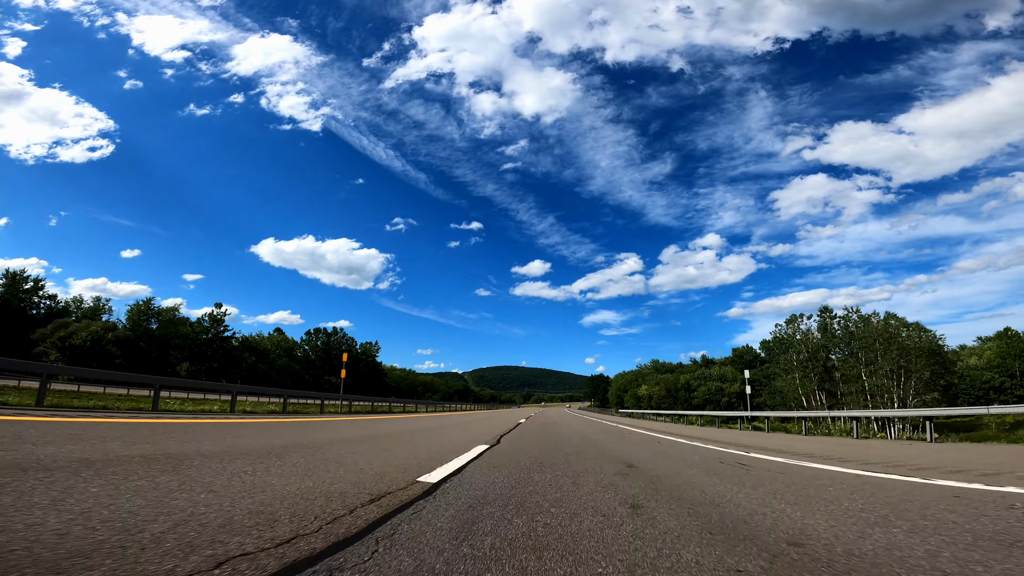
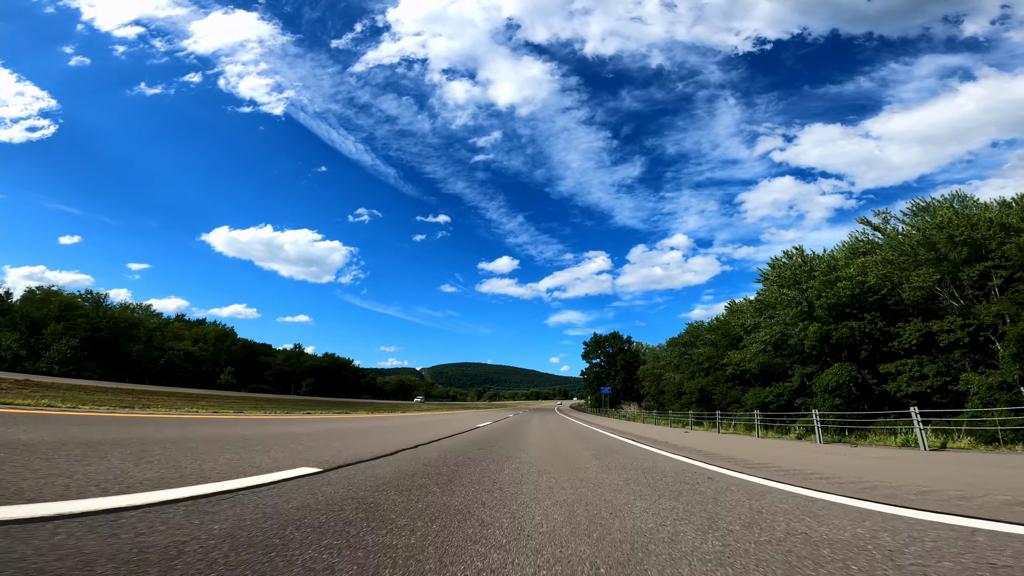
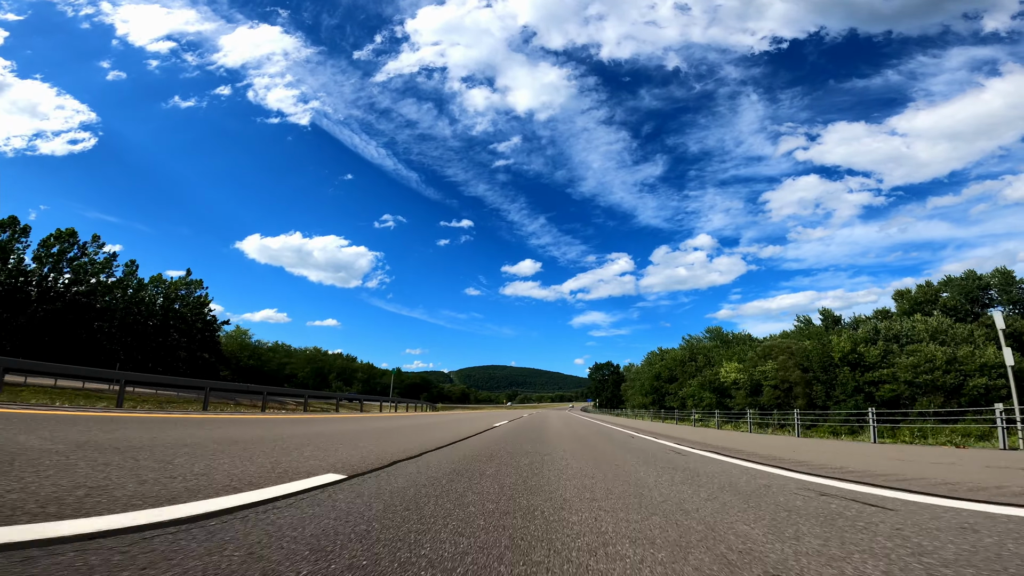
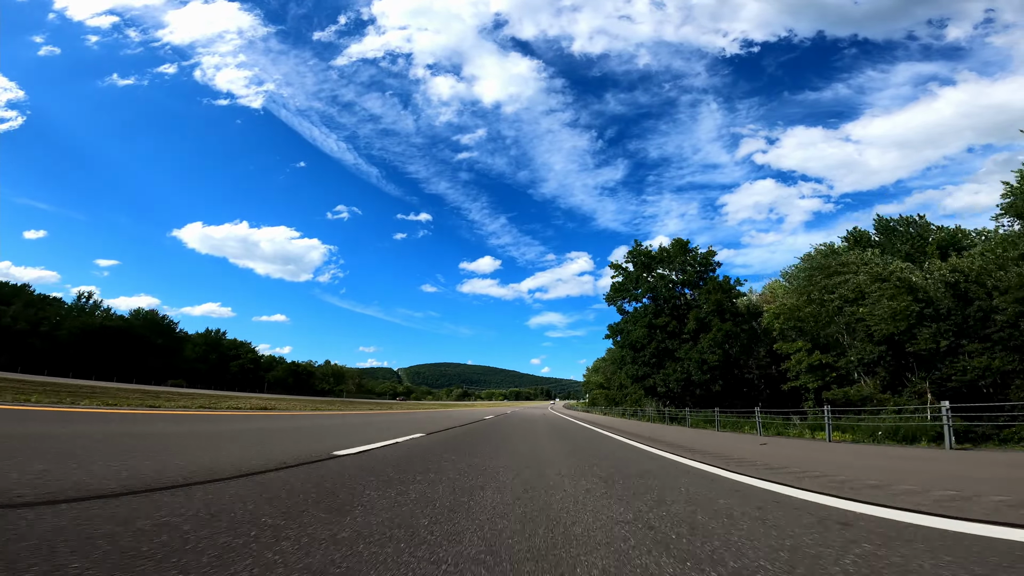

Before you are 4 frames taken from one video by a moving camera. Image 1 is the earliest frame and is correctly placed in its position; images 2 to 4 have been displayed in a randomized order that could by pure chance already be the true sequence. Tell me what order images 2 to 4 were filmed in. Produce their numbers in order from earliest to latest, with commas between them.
3, 2, 4
